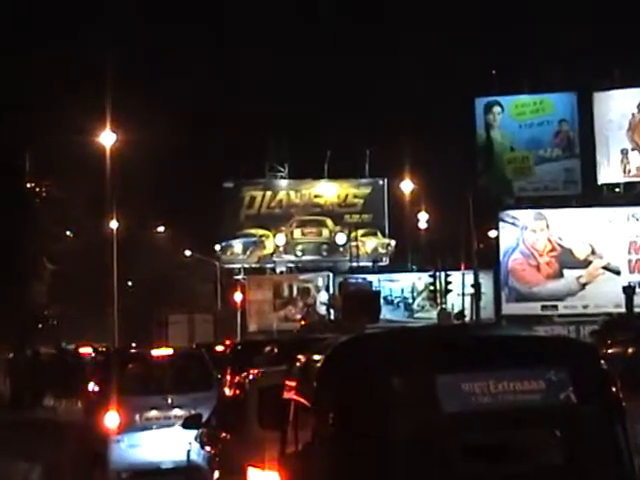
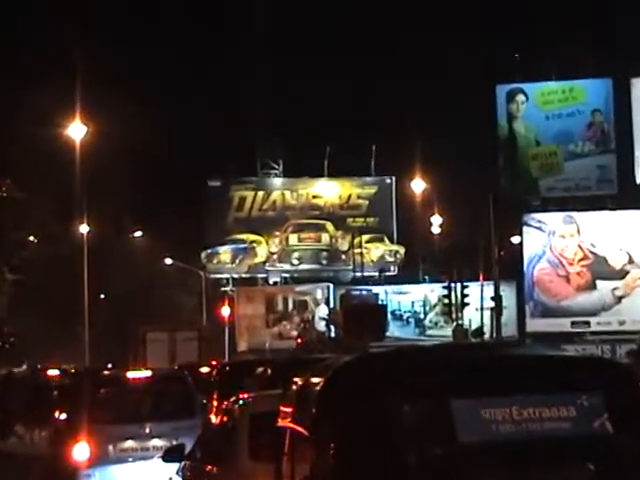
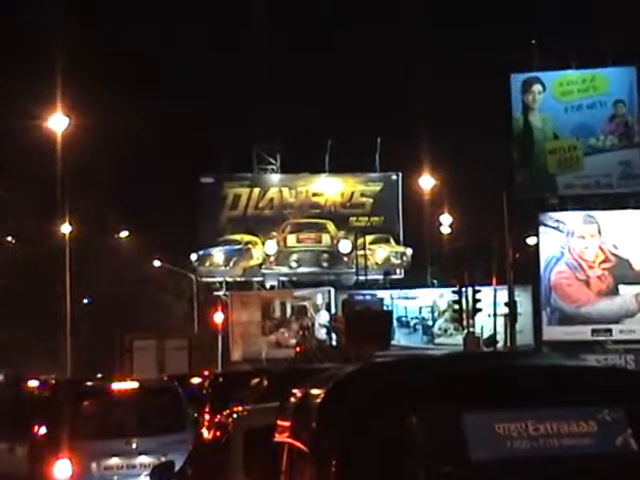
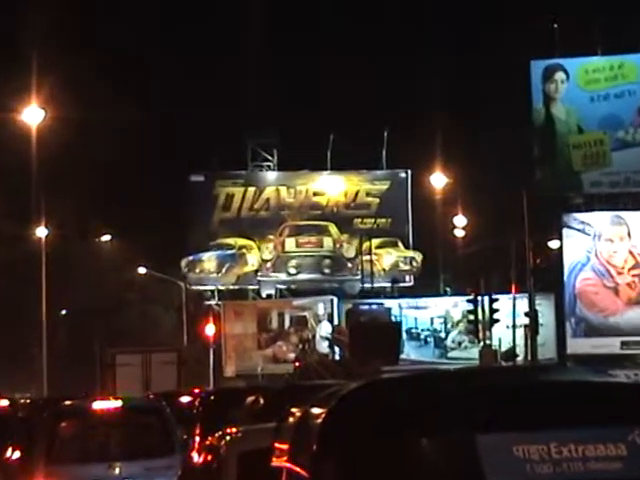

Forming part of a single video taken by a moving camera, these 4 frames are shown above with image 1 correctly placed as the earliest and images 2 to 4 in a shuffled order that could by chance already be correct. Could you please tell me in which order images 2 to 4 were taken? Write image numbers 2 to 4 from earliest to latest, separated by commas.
2, 3, 4
